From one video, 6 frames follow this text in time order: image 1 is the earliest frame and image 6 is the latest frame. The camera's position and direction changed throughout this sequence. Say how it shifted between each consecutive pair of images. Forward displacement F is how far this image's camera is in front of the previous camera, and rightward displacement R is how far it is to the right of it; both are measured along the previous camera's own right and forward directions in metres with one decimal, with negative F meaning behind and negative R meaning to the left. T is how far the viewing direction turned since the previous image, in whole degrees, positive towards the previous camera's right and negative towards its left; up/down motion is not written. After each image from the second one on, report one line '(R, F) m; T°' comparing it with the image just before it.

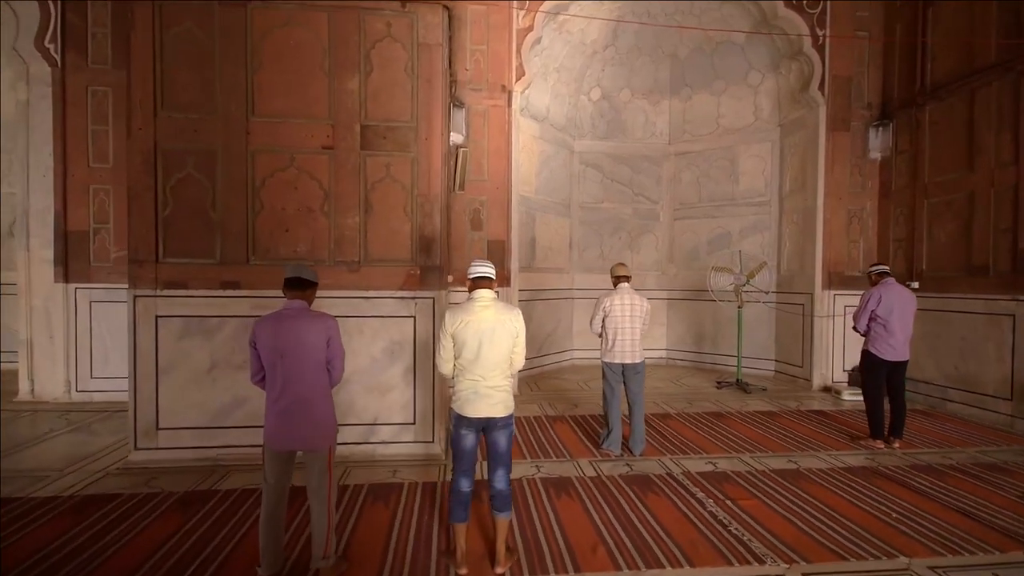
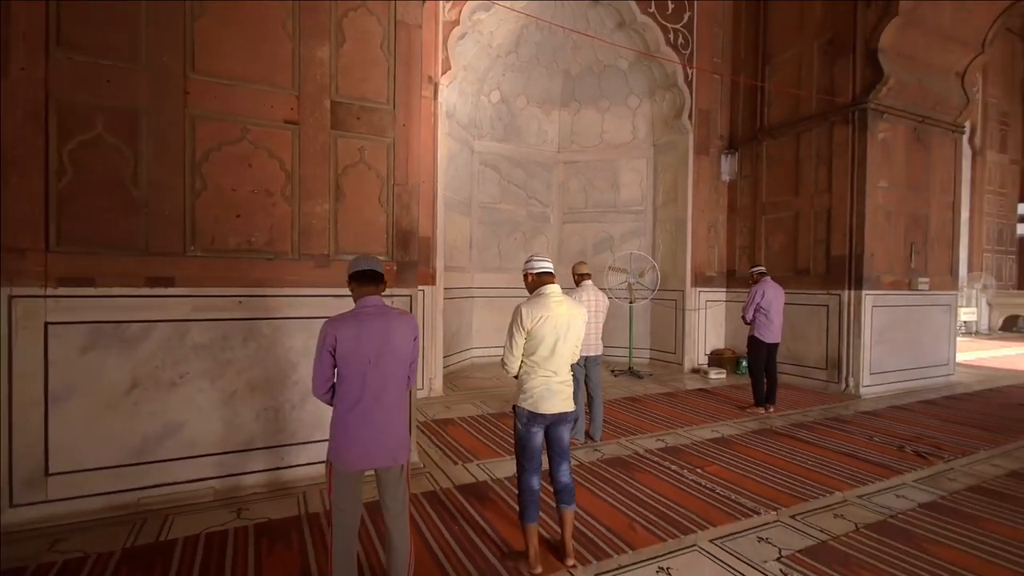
(-1.1, +0.2) m; +20°
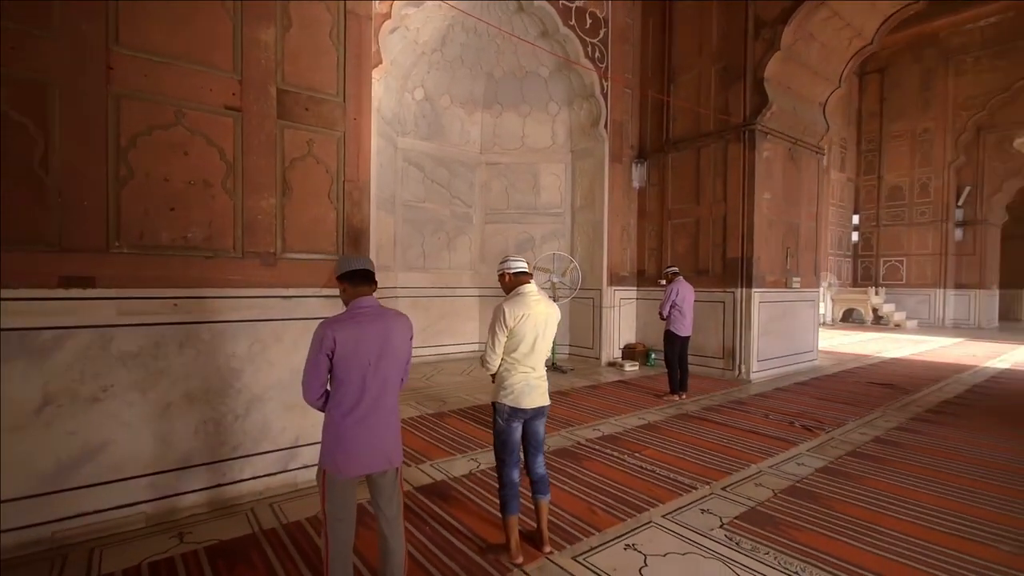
(-0.4, 0.0) m; +12°
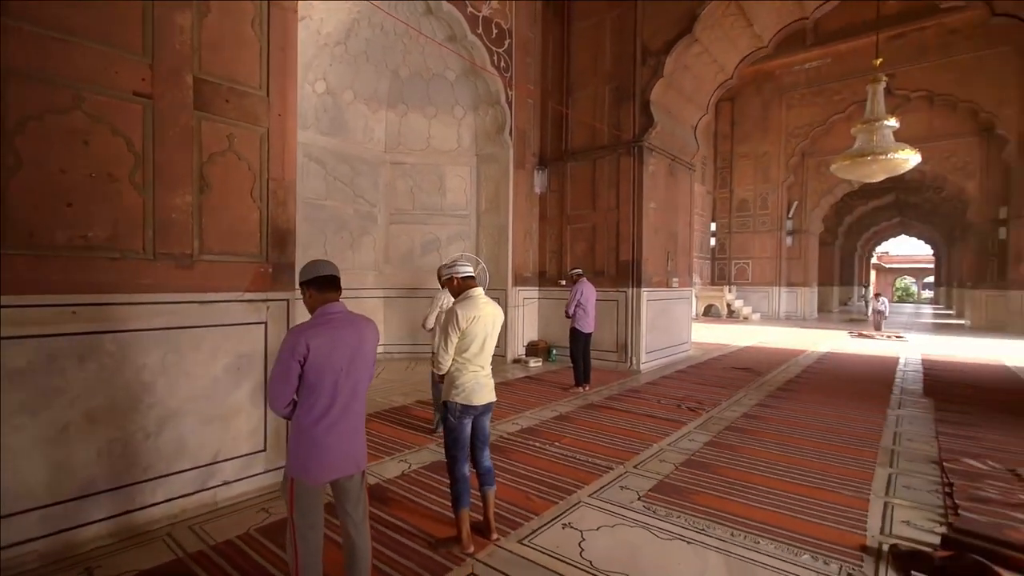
(-0.3, -0.1) m; +13°
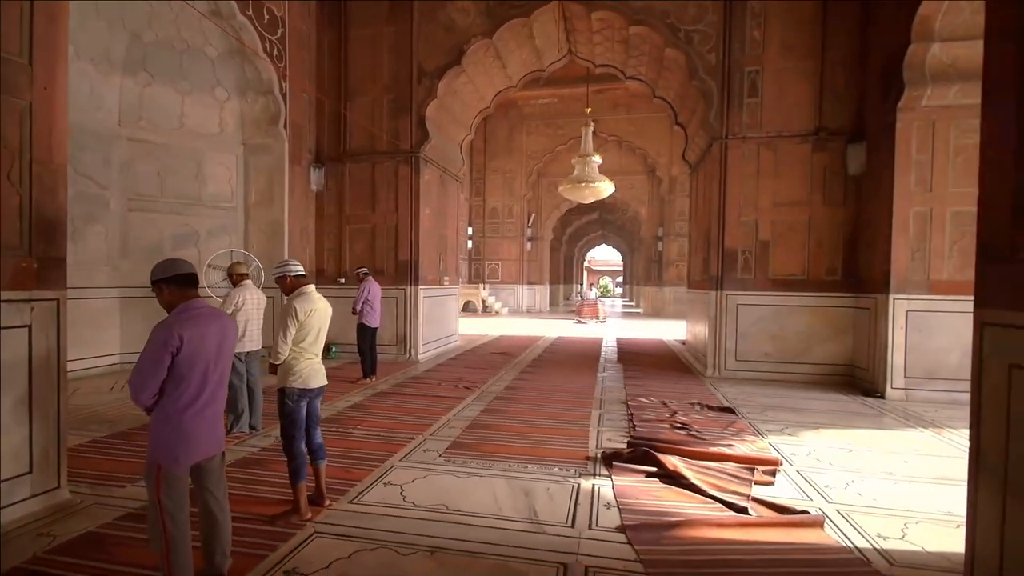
(-0.5, -0.6) m; +28°
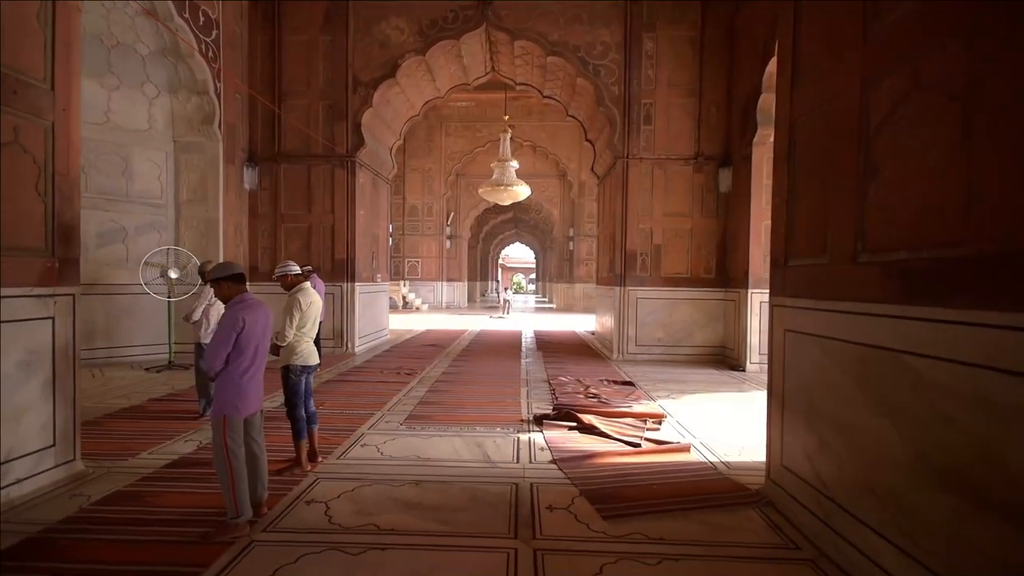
(-0.4, -0.9) m; +10°
